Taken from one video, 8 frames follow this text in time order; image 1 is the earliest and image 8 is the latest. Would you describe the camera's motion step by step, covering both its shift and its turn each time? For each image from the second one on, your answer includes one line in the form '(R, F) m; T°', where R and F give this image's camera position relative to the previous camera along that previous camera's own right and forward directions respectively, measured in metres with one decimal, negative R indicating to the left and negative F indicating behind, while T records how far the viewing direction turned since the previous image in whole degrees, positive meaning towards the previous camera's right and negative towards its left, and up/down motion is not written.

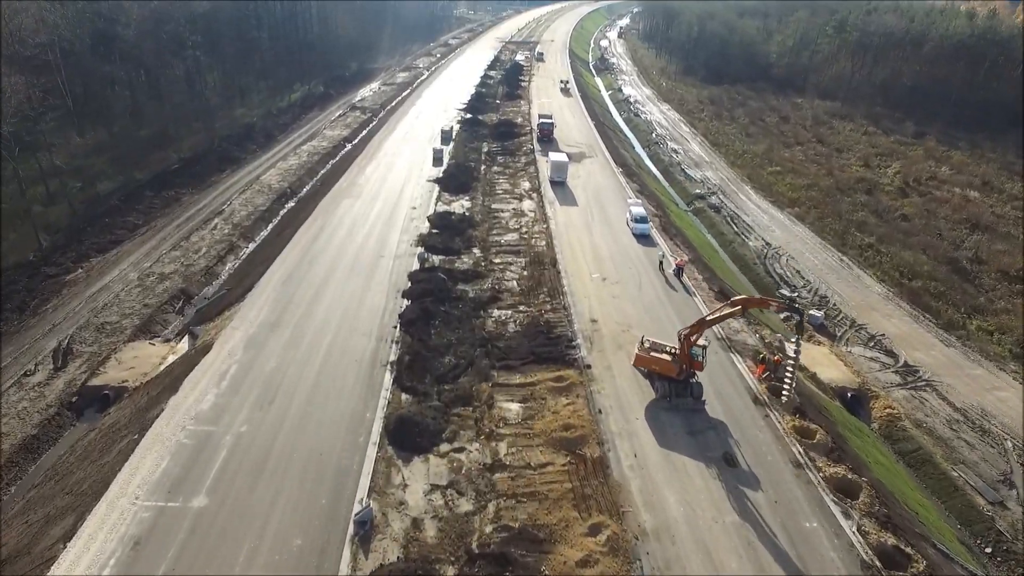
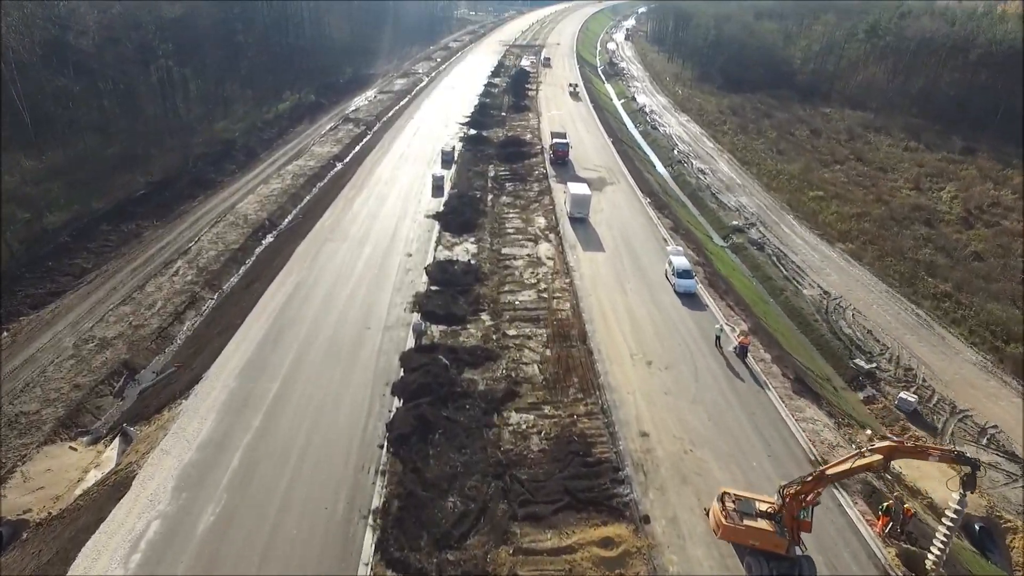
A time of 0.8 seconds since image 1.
(-0.6, +4.7) m; 0°
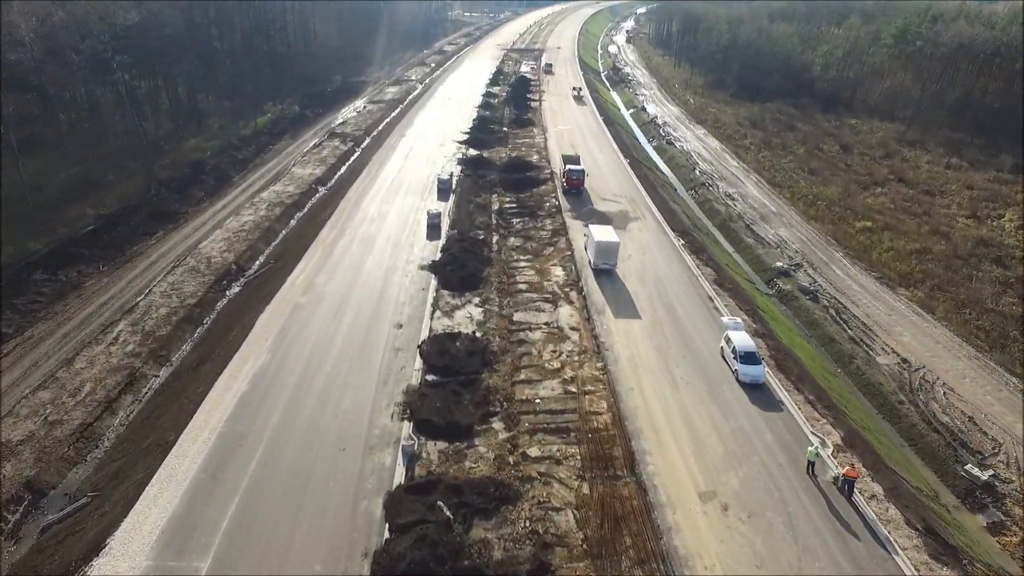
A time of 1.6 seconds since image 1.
(-0.6, +4.7) m; 0°
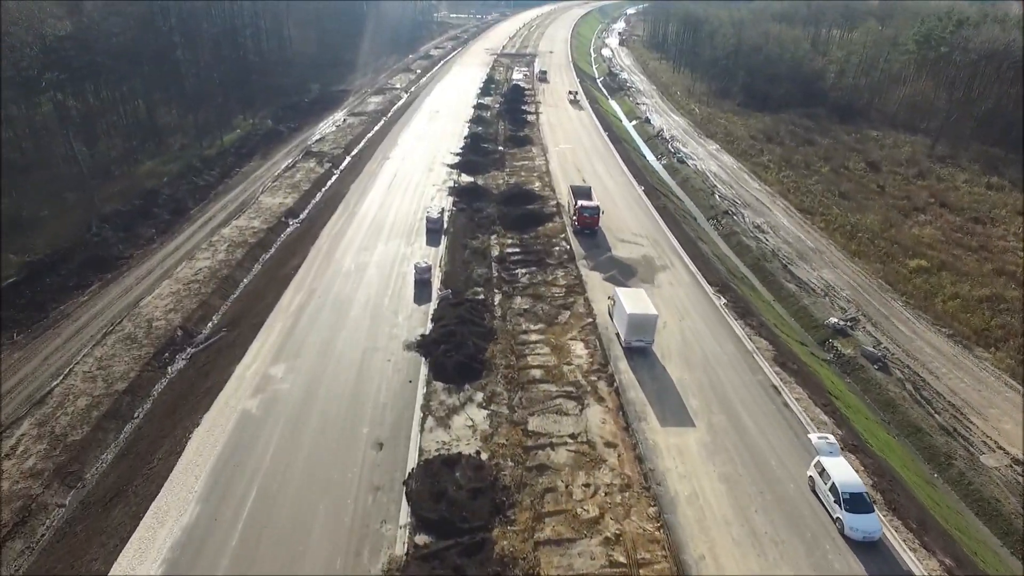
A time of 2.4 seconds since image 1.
(-0.6, +4.7) m; +1°
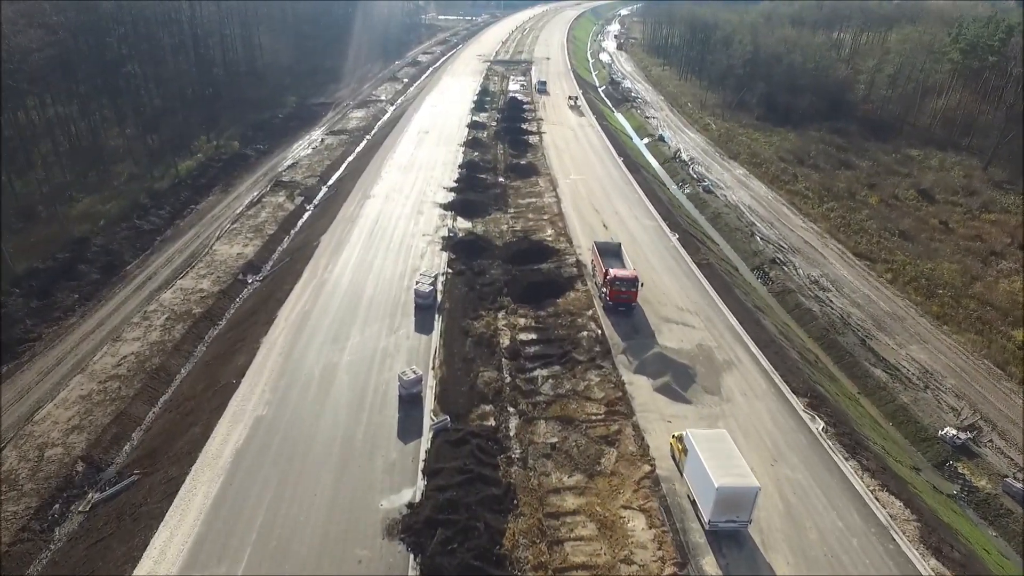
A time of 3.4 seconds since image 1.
(-0.8, +5.9) m; +1°
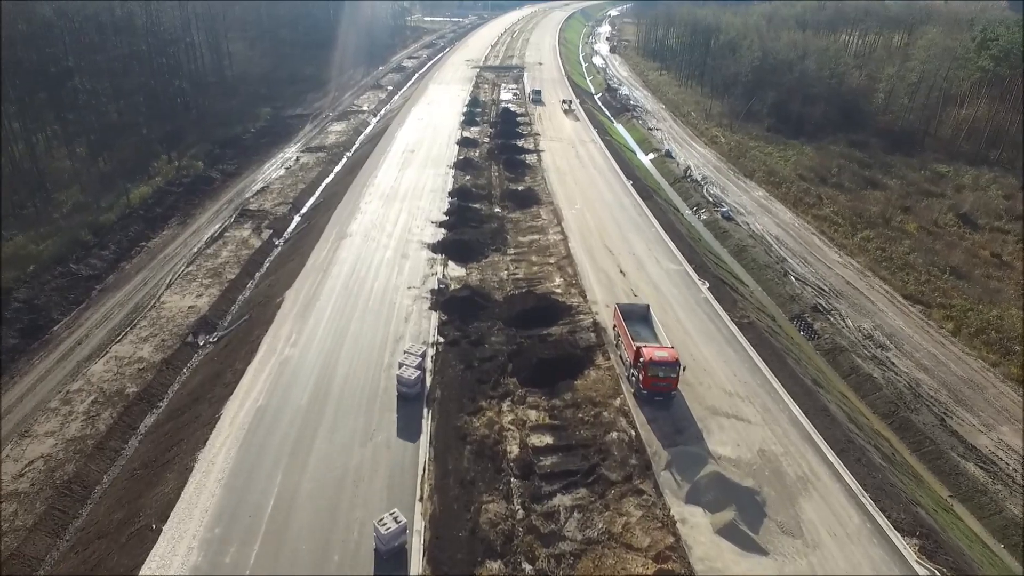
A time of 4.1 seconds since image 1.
(-0.5, +4.3) m; +1°
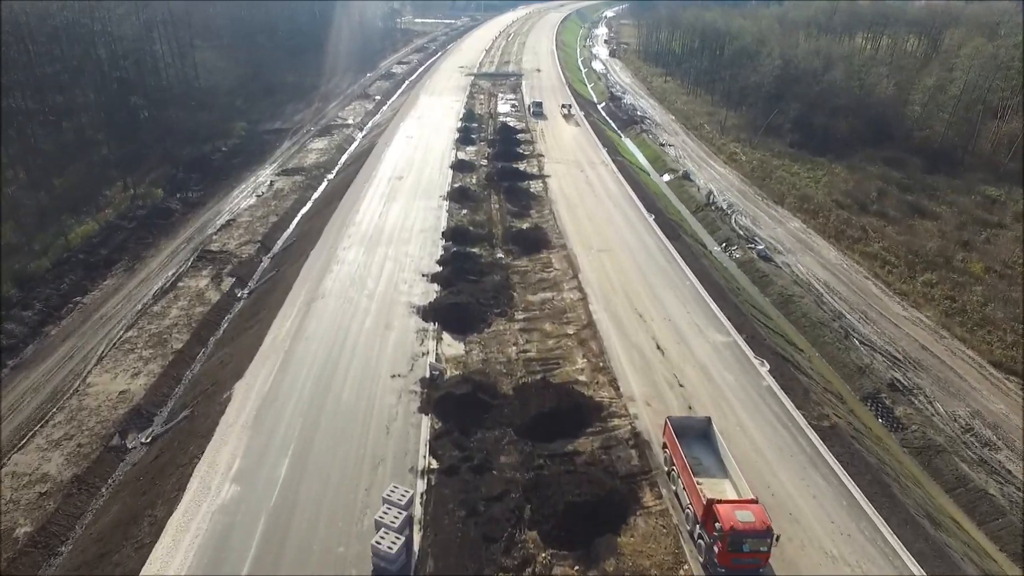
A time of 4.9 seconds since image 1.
(-0.5, +4.9) m; +1°
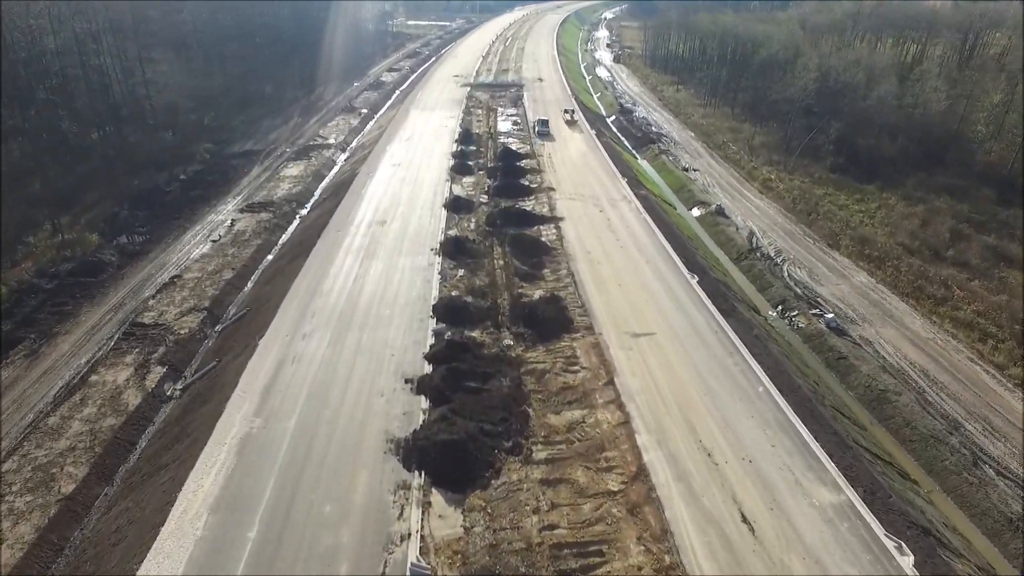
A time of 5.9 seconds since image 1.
(-0.5, +6.2) m; 0°
